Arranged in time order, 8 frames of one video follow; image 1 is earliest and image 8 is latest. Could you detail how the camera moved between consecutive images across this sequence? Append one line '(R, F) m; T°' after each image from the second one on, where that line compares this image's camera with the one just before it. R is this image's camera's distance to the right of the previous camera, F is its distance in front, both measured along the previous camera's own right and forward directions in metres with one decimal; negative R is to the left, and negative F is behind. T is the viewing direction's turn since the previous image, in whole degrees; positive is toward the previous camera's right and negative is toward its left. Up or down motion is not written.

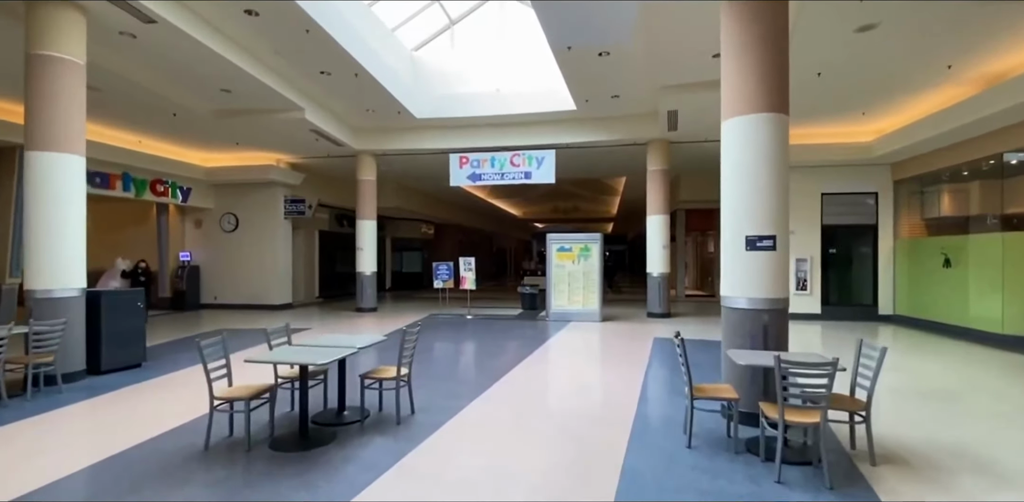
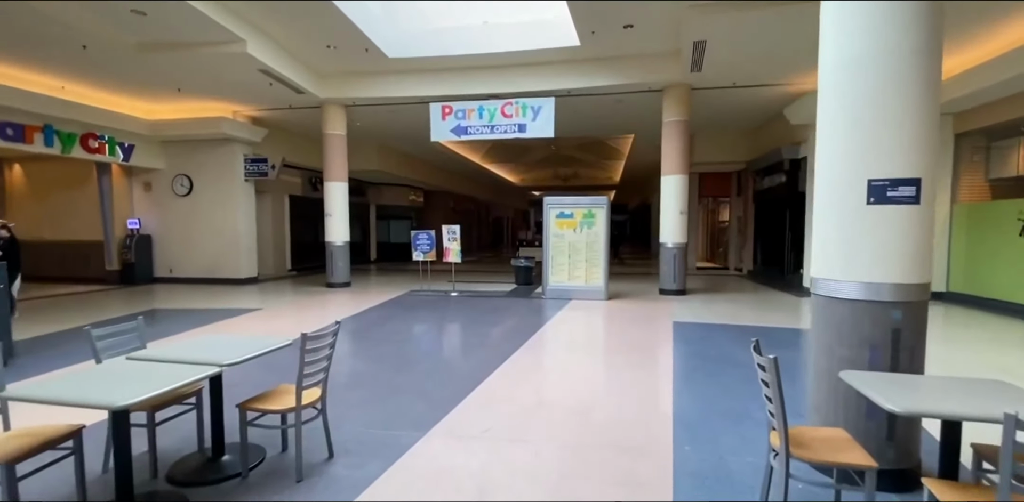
(+0.2, +1.6) m; 0°
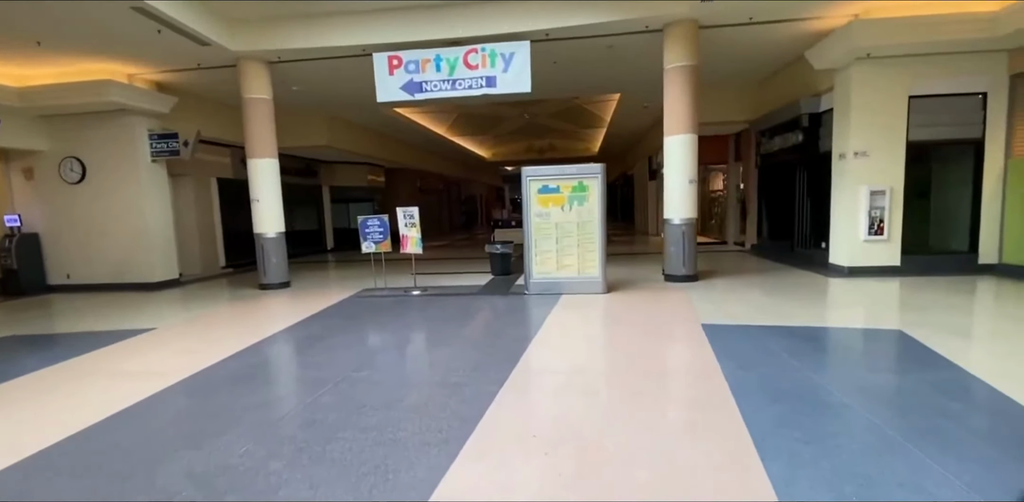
(0.0, +1.9) m; +3°
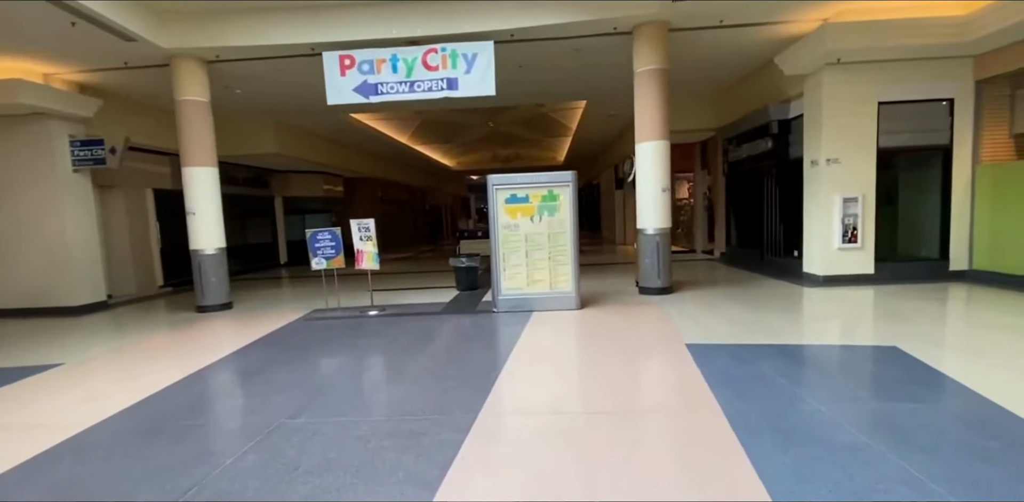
(0.0, +0.6) m; +4°
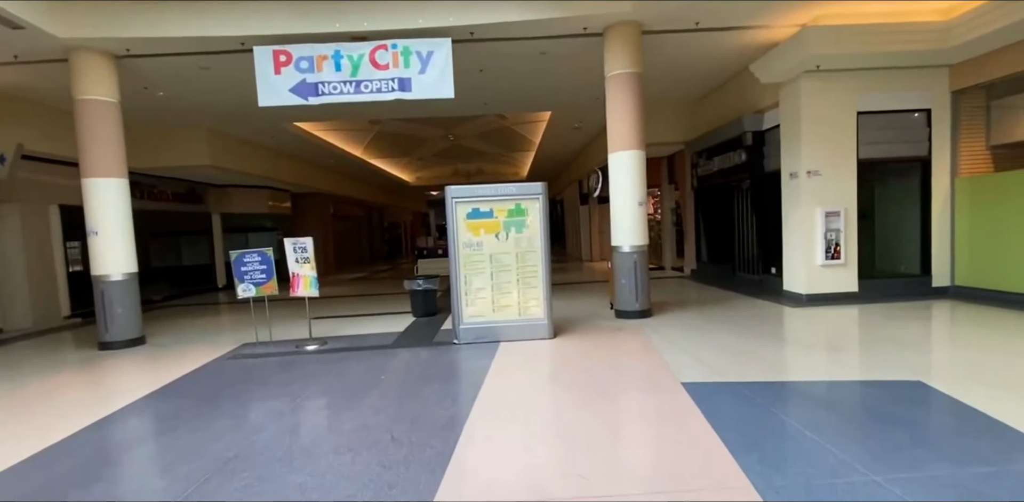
(0.0, +0.8) m; +4°
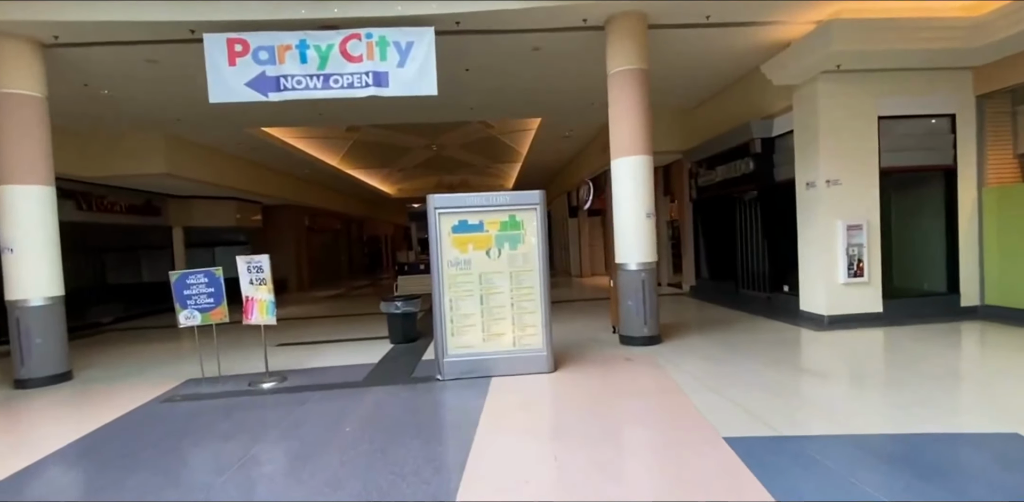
(-0.1, +0.8) m; +2°
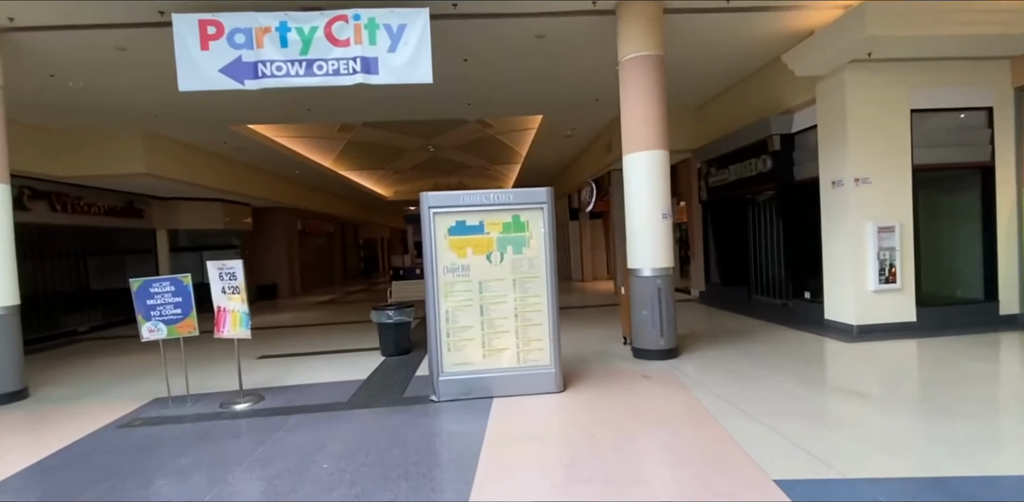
(-0.1, +0.6) m; 0°
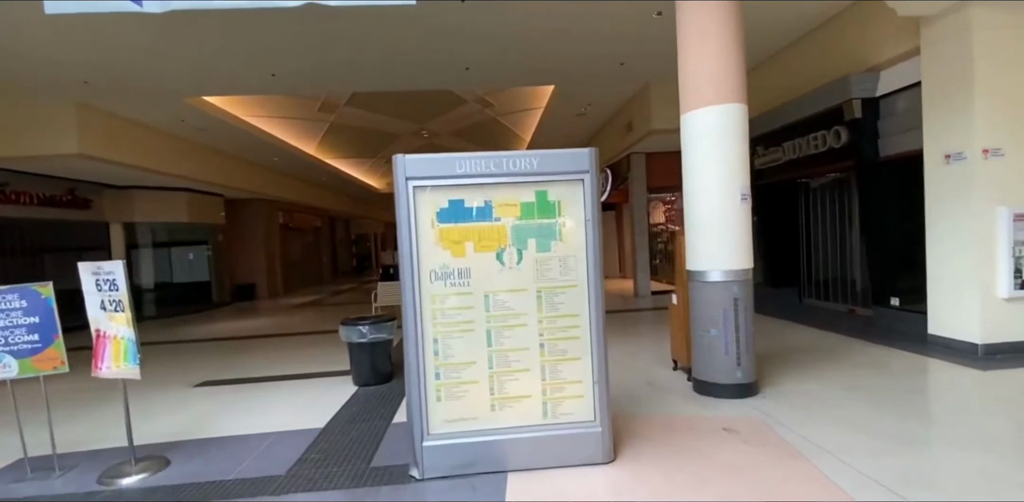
(-0.1, +1.6) m; 0°
